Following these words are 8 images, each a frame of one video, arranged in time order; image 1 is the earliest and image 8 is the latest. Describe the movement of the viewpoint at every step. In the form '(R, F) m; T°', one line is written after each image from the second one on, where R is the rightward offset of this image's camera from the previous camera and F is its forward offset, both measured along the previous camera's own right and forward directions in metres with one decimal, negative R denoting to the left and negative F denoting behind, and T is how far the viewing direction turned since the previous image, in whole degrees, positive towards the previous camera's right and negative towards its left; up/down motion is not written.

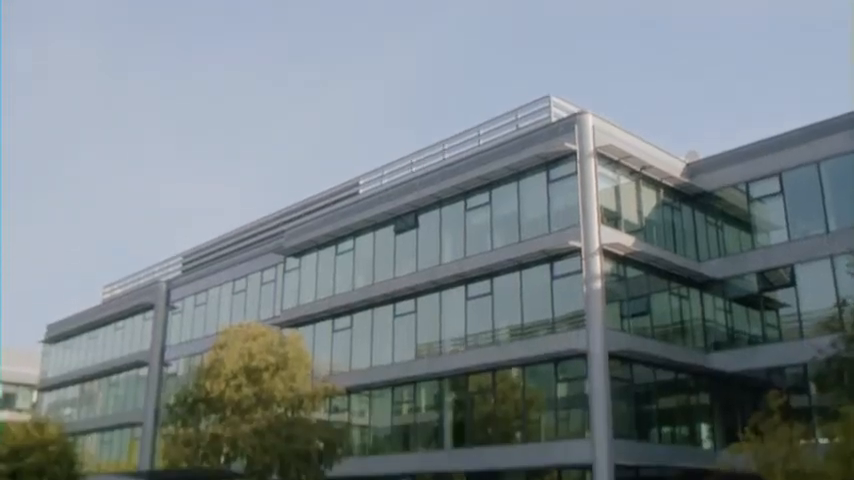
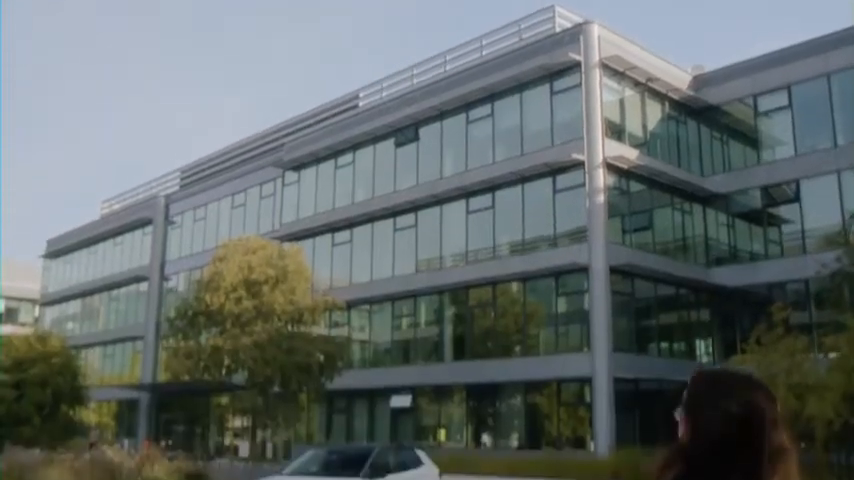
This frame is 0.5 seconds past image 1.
(0.0, +0.4) m; 0°
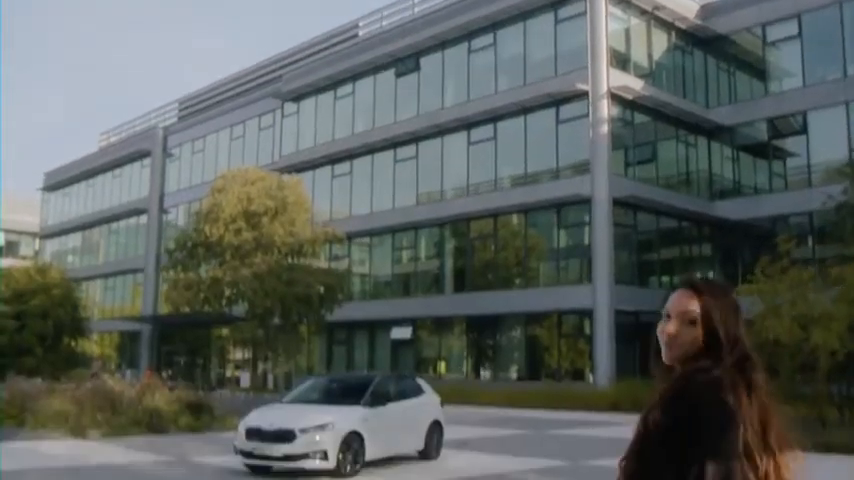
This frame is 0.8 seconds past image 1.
(0.0, +0.3) m; 0°
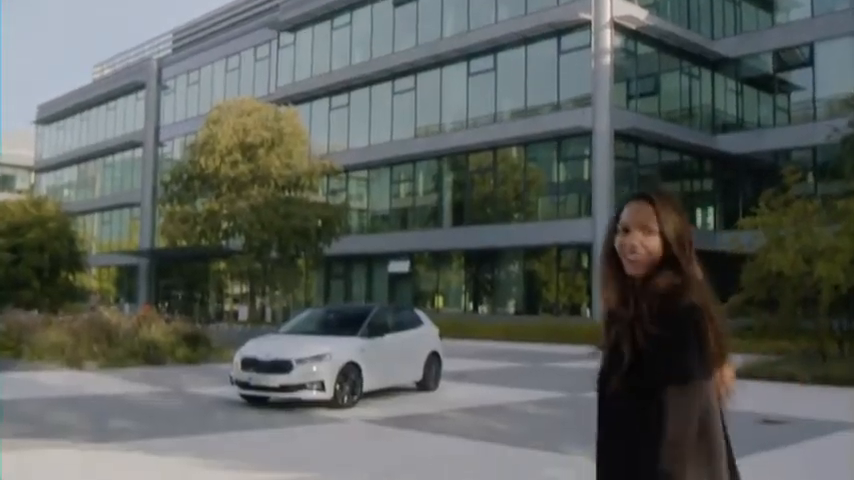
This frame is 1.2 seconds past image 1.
(0.0, +0.3) m; 0°
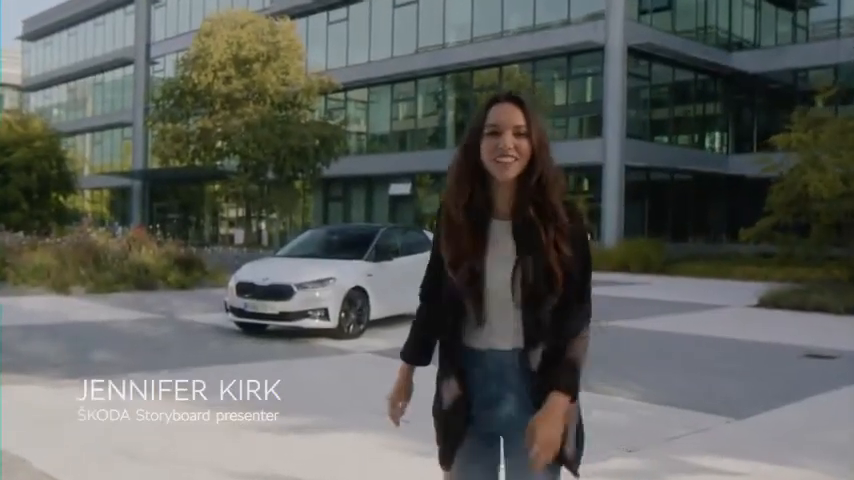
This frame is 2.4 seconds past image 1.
(-0.2, +1.2) m; 0°
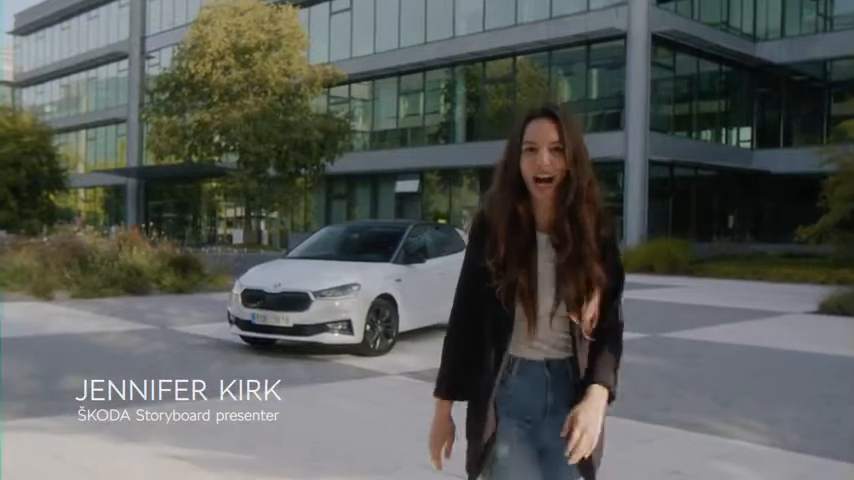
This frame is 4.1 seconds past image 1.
(-0.4, +1.8) m; 0°
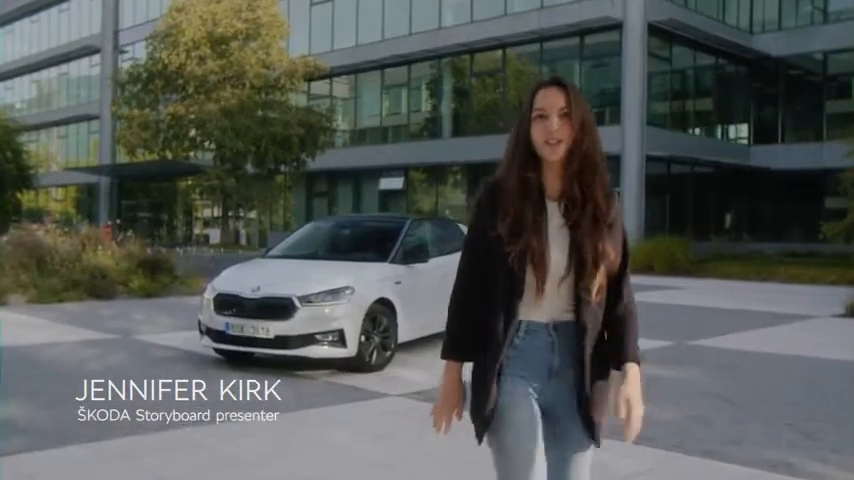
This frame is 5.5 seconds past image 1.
(-0.2, +1.4) m; +1°
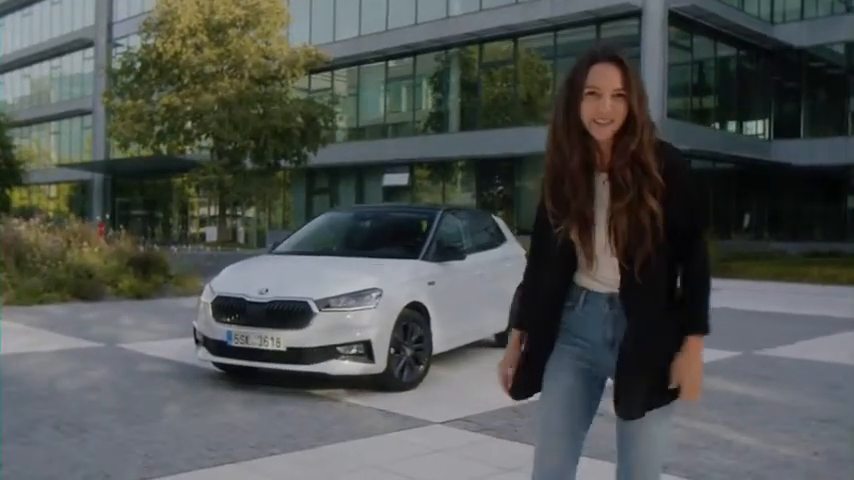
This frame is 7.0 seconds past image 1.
(-0.3, +1.4) m; 0°
